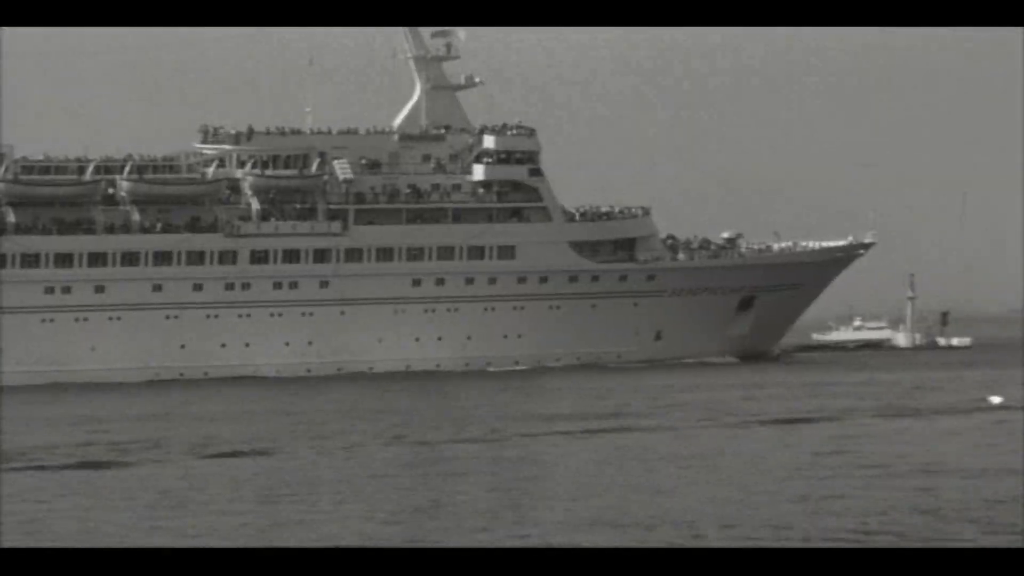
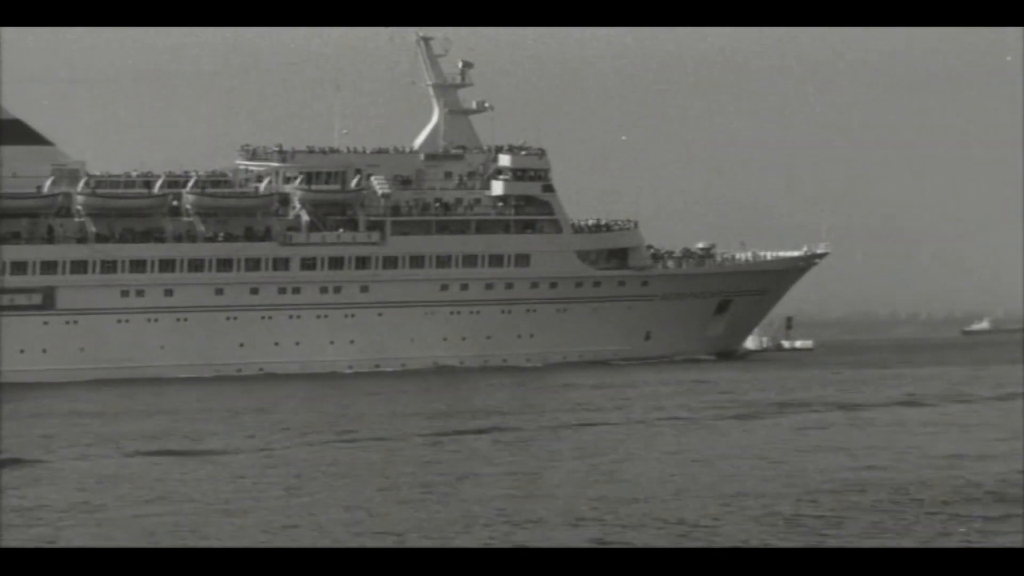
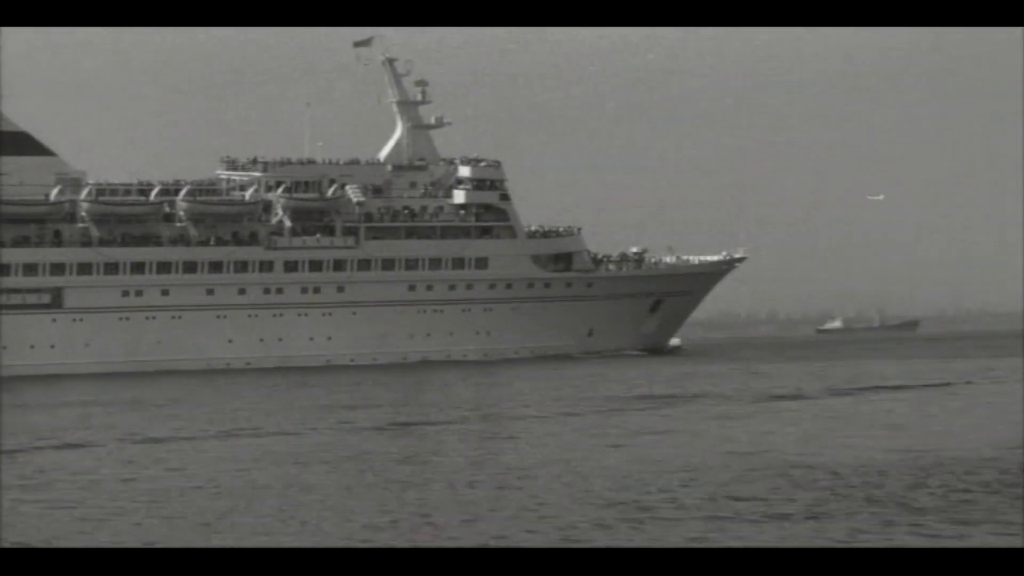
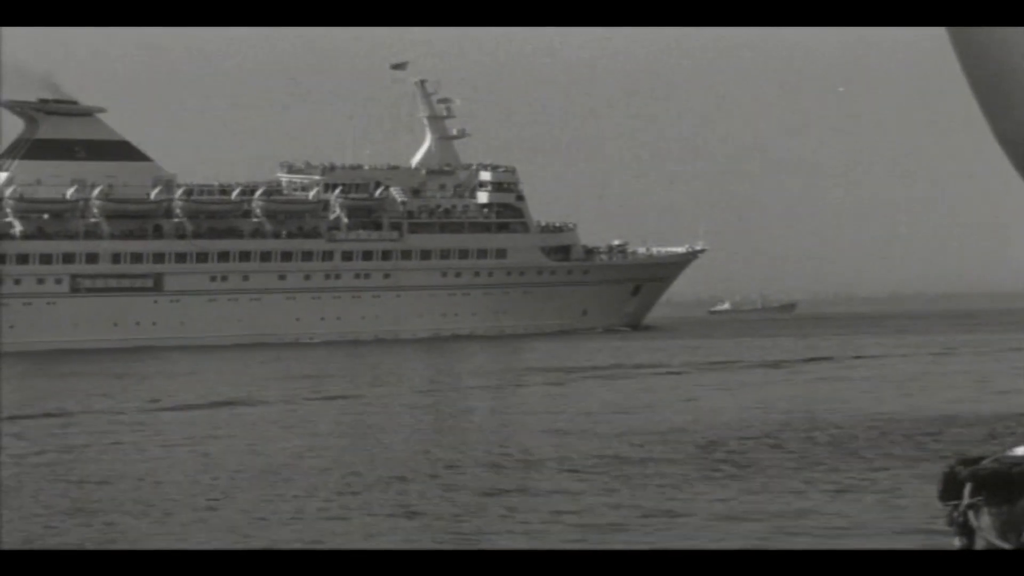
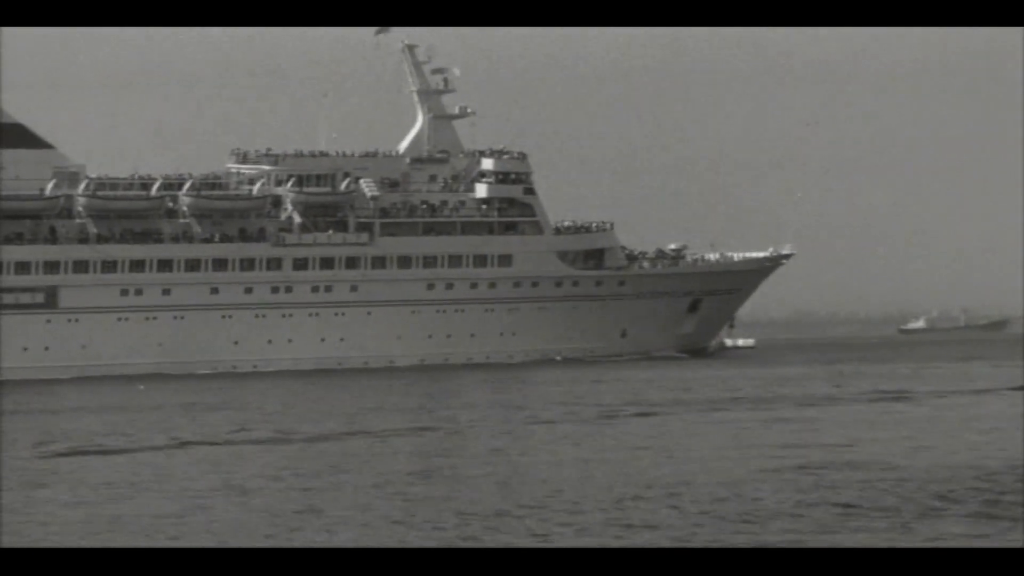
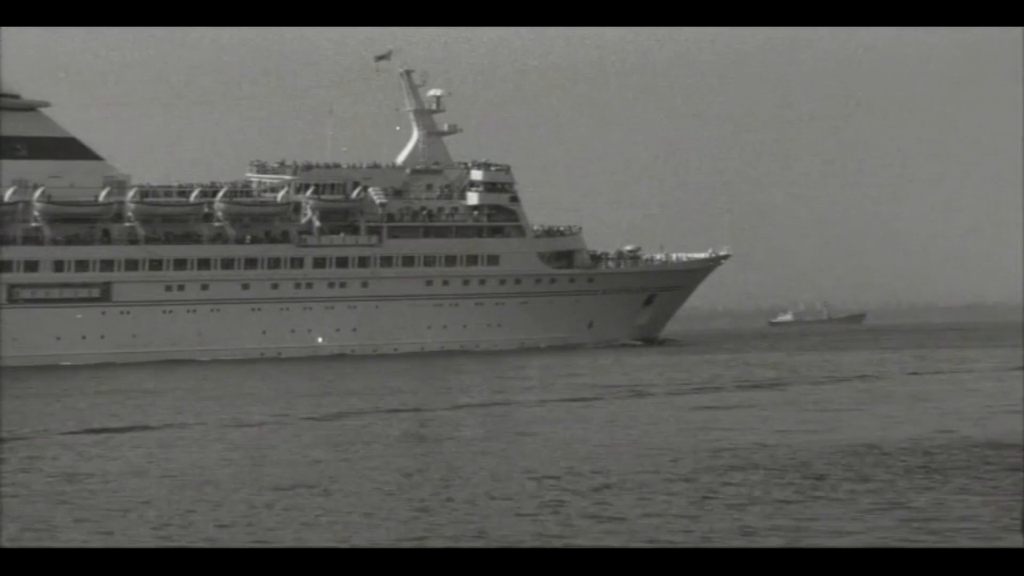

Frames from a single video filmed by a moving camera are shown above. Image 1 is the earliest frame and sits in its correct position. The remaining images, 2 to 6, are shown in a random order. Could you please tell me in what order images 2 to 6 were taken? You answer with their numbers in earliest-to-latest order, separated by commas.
2, 5, 3, 6, 4
